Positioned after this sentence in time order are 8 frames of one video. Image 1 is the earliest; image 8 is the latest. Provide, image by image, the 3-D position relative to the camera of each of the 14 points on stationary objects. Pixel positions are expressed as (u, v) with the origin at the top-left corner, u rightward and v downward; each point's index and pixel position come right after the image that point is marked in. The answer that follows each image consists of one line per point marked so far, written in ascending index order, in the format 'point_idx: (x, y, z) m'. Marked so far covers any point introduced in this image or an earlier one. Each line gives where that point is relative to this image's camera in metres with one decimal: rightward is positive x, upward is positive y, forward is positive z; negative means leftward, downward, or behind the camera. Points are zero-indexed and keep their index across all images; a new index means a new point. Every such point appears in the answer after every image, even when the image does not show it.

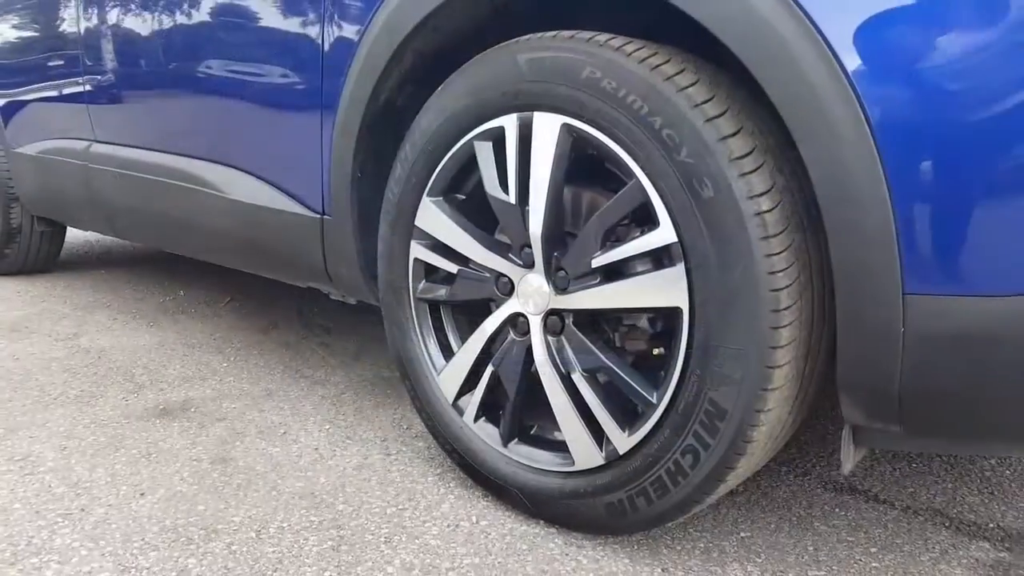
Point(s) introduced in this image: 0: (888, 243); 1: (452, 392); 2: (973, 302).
0: (+0.4, +0.1, +0.9) m
1: (-0.1, -0.2, +1.4) m
2: (+0.6, 0.0, +0.9) m
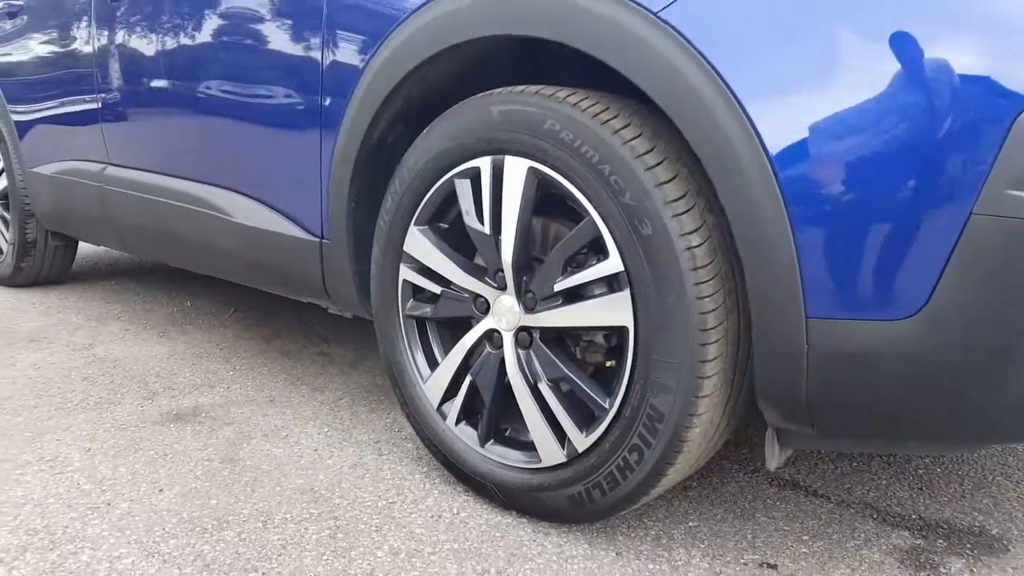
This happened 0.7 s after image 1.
0: (+0.4, 0.0, +1.1) m
1: (-0.2, -0.2, +1.6) m
2: (+0.5, 0.0, +1.1) m
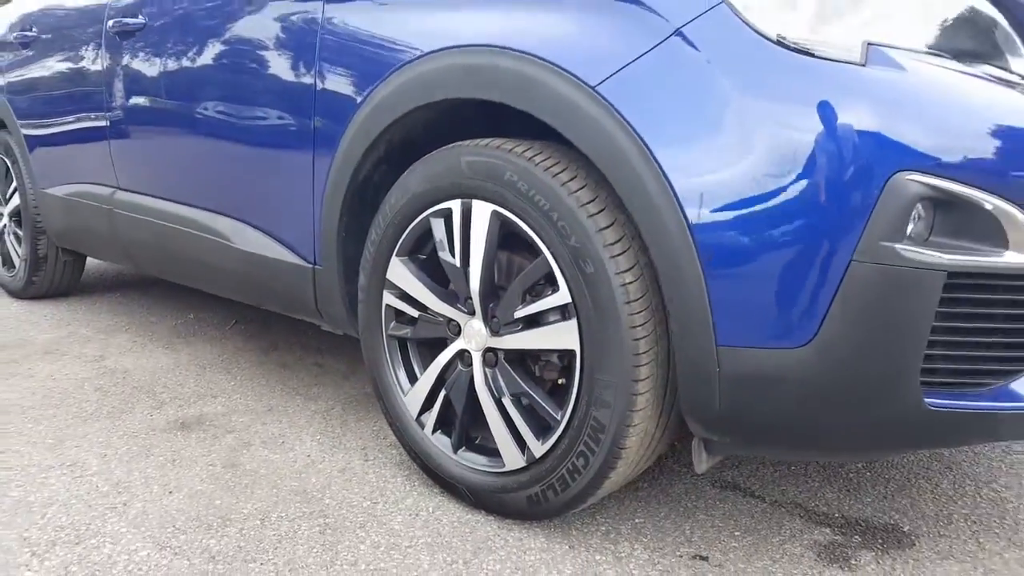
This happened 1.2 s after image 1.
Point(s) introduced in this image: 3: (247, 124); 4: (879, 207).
0: (+0.3, 0.0, +1.3) m
1: (-0.2, -0.3, +1.8) m
2: (+0.5, -0.1, +1.3) m
3: (-0.8, +0.5, +2.1) m
4: (+0.6, +0.1, +1.2) m
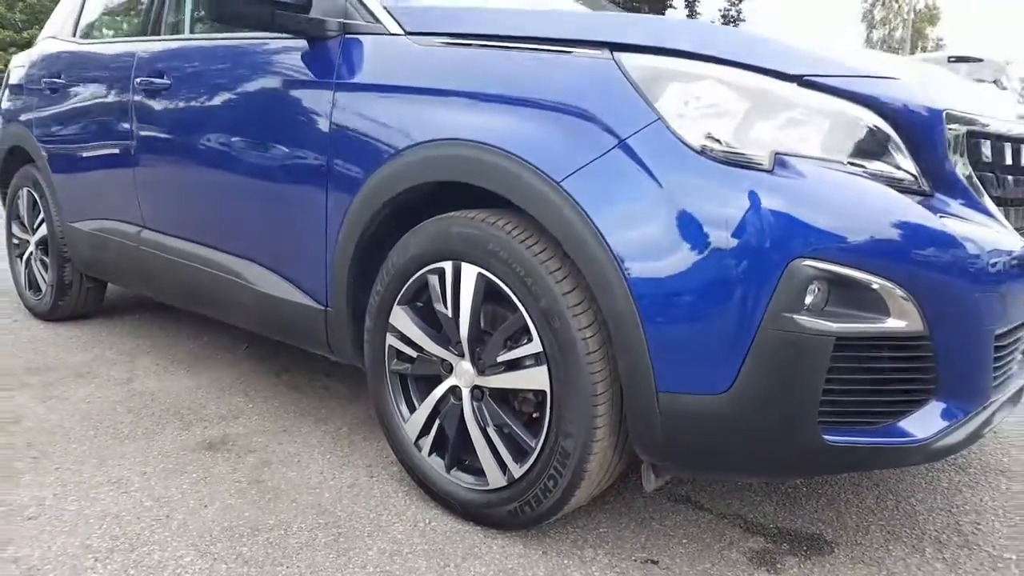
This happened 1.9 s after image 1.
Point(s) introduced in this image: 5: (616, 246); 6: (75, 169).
0: (+0.3, -0.2, +1.6) m
1: (-0.3, -0.4, +2.1) m
2: (+0.4, -0.2, +1.6) m
3: (-0.8, +0.4, +2.4) m
4: (+0.5, 0.0, +1.5) m
5: (+0.2, +0.1, +1.6) m
6: (-2.1, +0.5, +3.6) m
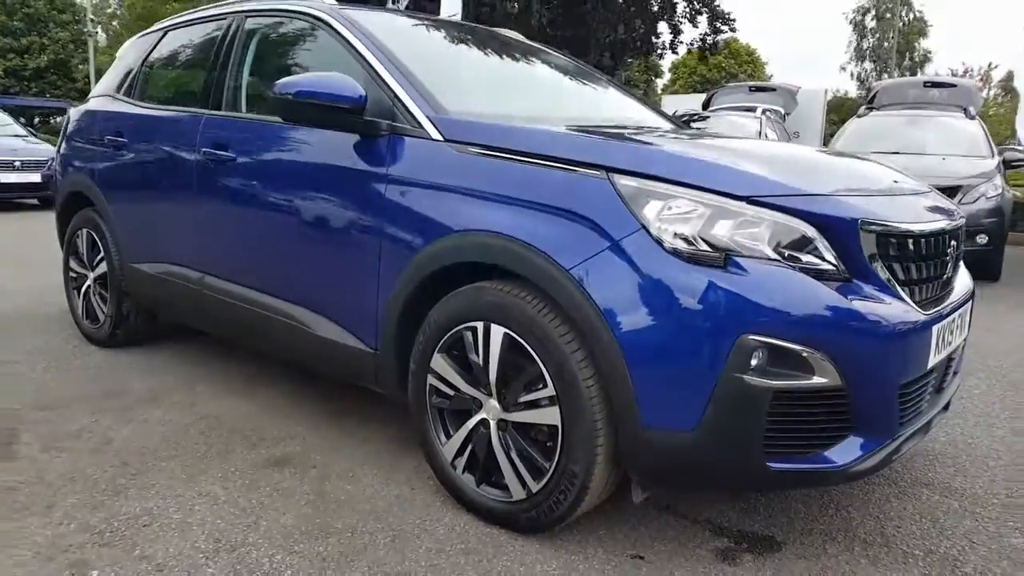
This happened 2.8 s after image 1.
0: (+0.4, -0.3, +2.1) m
1: (-0.2, -0.6, +2.6) m
2: (+0.5, -0.4, +2.1) m
3: (-0.7, +0.2, +3.0) m
4: (+0.6, -0.2, +2.0) m
5: (+0.3, -0.1, +2.1) m
6: (-2.1, +0.4, +4.1) m
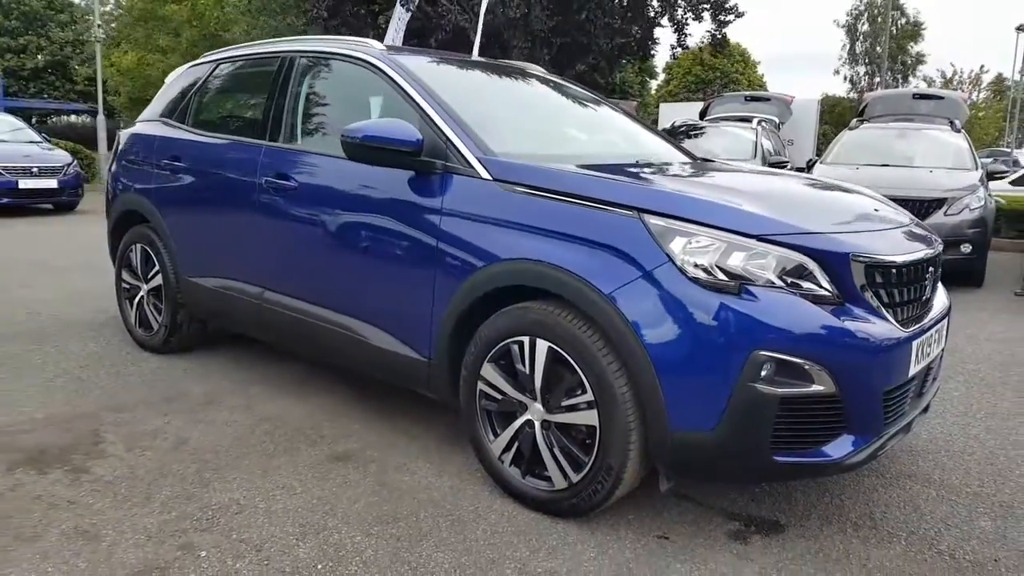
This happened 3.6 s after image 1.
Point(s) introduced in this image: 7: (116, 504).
0: (+0.5, -0.4, +2.5) m
1: (-0.1, -0.7, +3.0) m
2: (+0.7, -0.5, +2.5) m
3: (-0.6, +0.1, +3.4) m
4: (+0.8, -0.2, +2.4) m
5: (+0.4, -0.2, +2.5) m
6: (-1.9, +0.3, +4.5) m
7: (-1.5, -0.8, +2.9) m
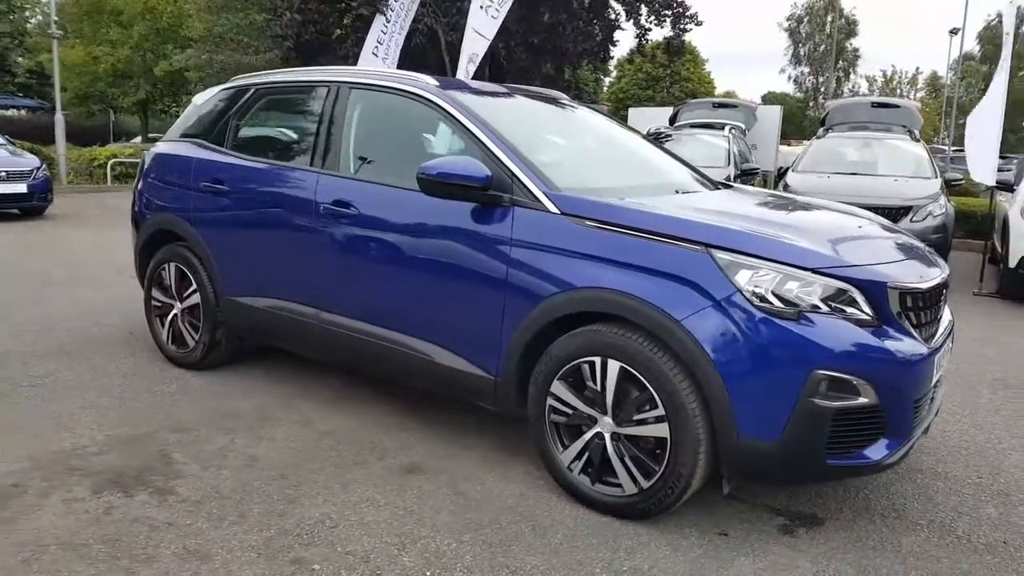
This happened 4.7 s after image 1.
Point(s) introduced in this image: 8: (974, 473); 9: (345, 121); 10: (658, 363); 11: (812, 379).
0: (+0.8, -0.5, +2.9) m
1: (+0.2, -0.8, +3.3) m
2: (+1.0, -0.6, +2.8) m
3: (-0.3, 0.0, +3.6) m
4: (+1.1, -0.3, +2.8) m
5: (+0.8, -0.3, +2.9) m
6: (-1.7, +0.2, +4.7) m
7: (-1.2, -1.0, +3.1) m
8: (+2.3, -0.9, +3.8) m
9: (-1.0, +0.9, +4.3) m
10: (+0.6, -0.3, +3.0) m
11: (+1.1, -0.3, +2.8) m
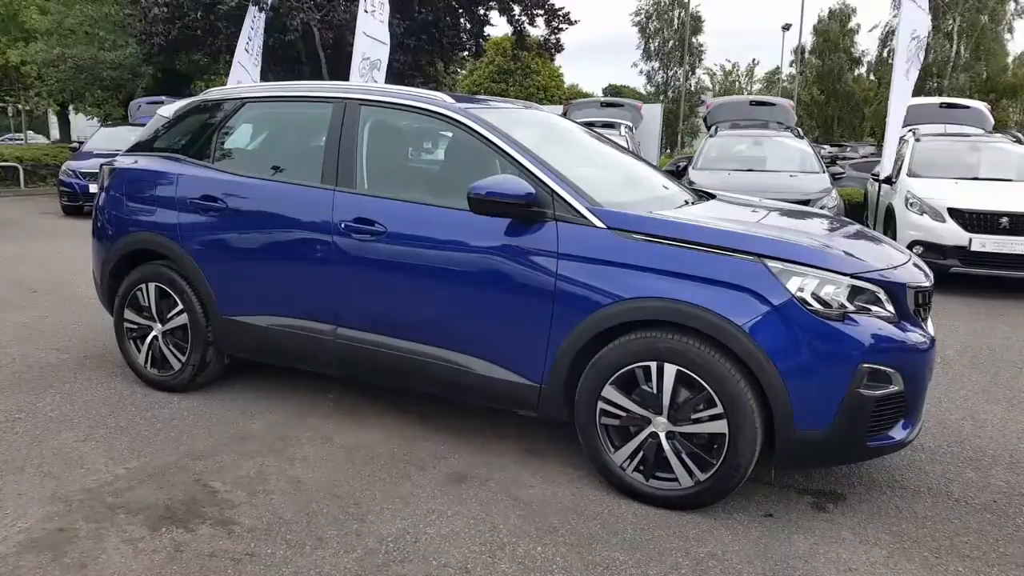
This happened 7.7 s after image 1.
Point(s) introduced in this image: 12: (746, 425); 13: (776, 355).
0: (+1.2, -0.5, +3.2) m
1: (+0.5, -0.8, +3.5) m
2: (+1.3, -0.6, +3.2) m
3: (-0.1, 0.0, +3.7) m
4: (+1.4, -0.3, +3.1) m
5: (+1.1, -0.3, +3.2) m
6: (-1.7, +0.1, +4.5) m
7: (-0.9, -1.1, +3.1) m
8: (+2.5, -0.9, +4.3) m
9: (-0.9, +0.9, +4.2) m
10: (+0.9, -0.3, +3.3) m
11: (+1.4, -0.4, +3.1) m
12: (+1.0, -0.6, +3.2) m
13: (+1.1, -0.3, +3.2) m
